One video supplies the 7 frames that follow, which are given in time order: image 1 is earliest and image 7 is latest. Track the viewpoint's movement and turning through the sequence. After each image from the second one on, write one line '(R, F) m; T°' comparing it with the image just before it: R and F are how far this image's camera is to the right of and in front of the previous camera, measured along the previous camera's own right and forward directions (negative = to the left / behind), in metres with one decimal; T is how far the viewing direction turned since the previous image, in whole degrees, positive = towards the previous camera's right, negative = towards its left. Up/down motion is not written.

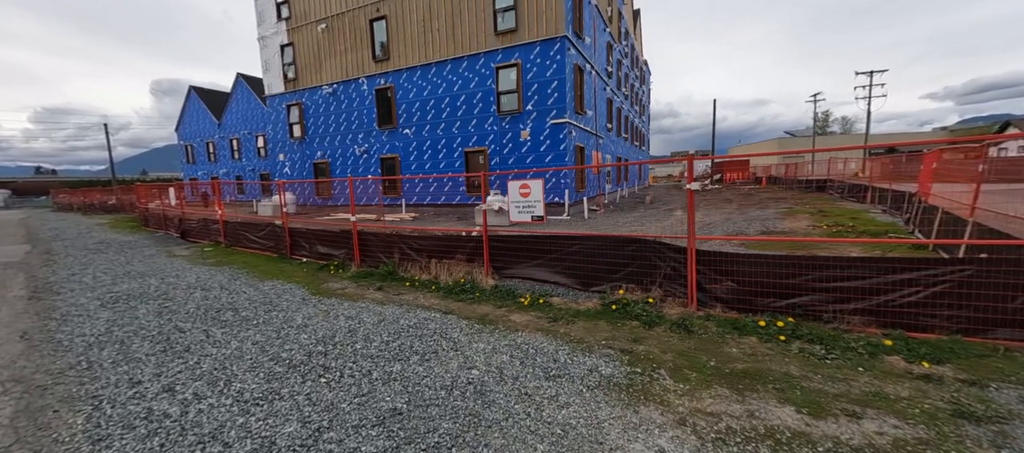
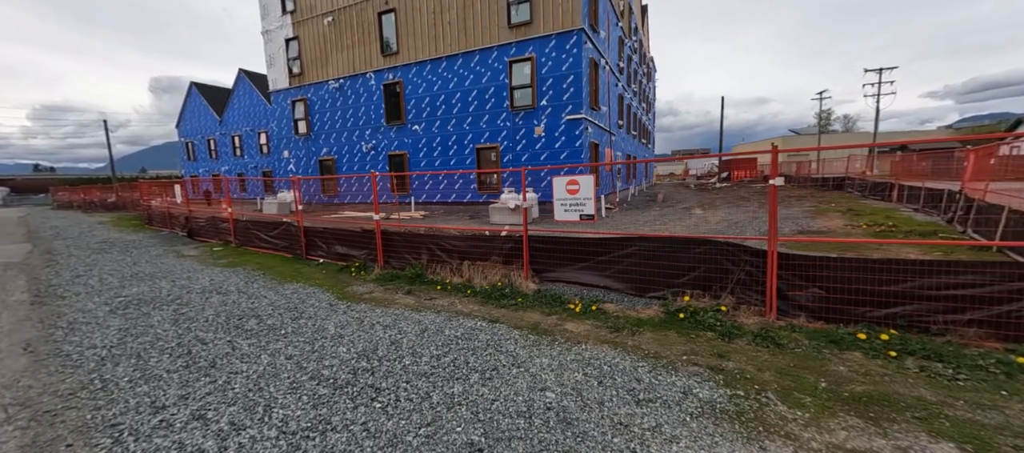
(-0.6, +0.4) m; 0°
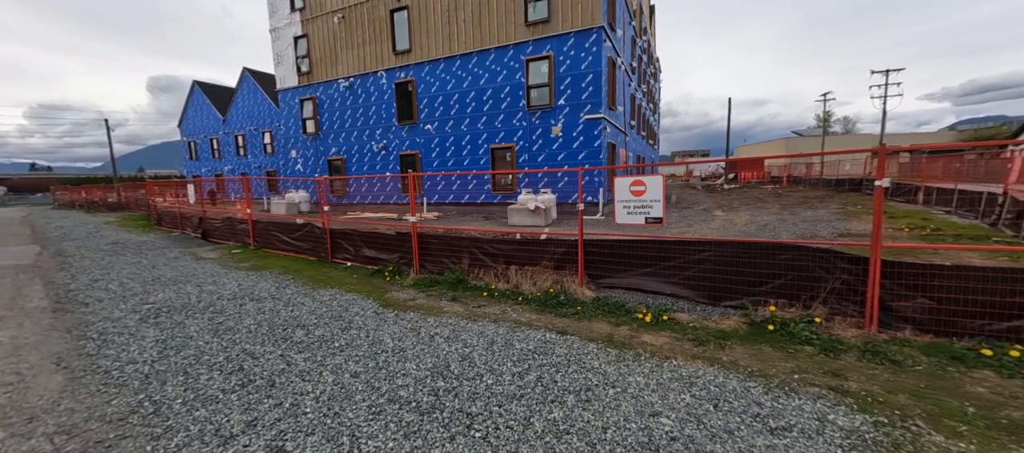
(-0.8, +0.3) m; 0°
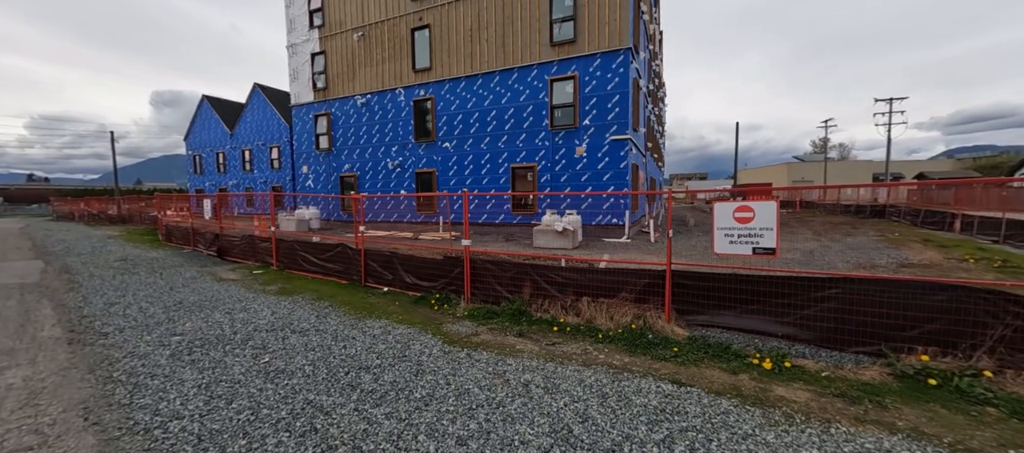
(-1.0, +0.5) m; 0°
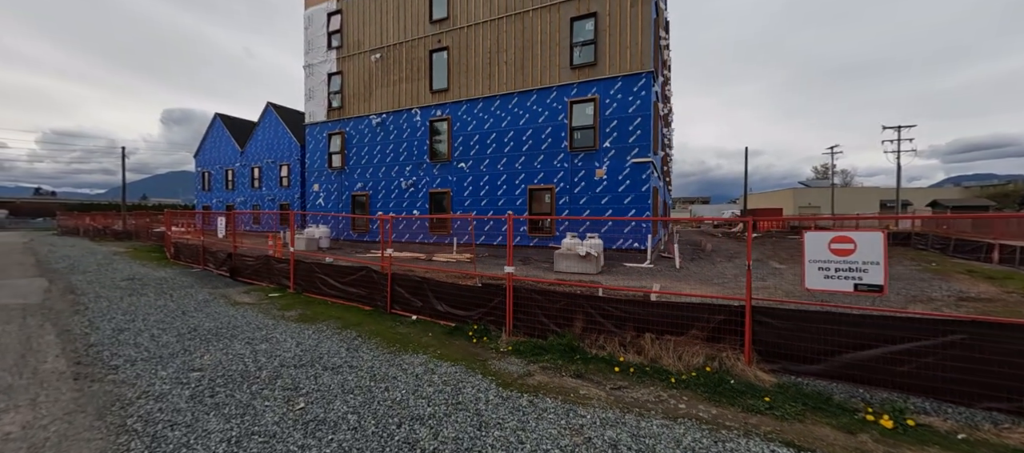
(-0.6, +0.4) m; 0°
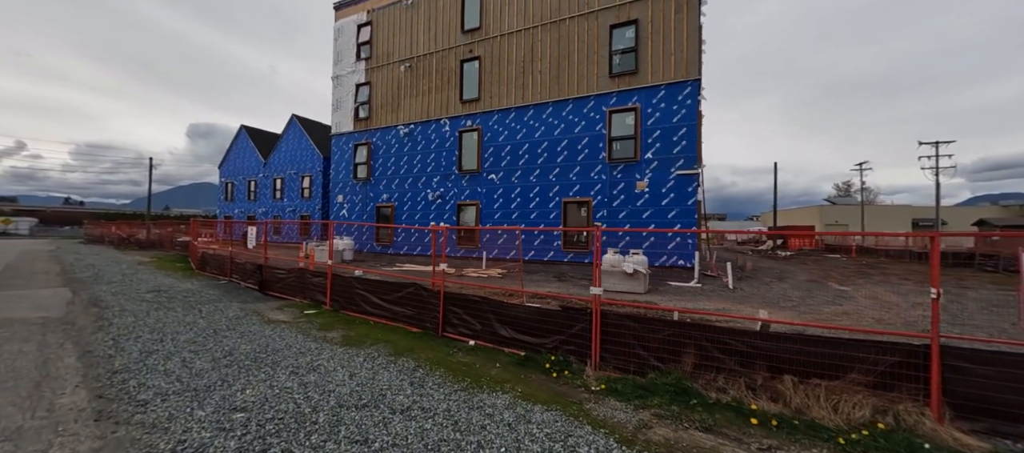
(-0.9, +0.7) m; -2°
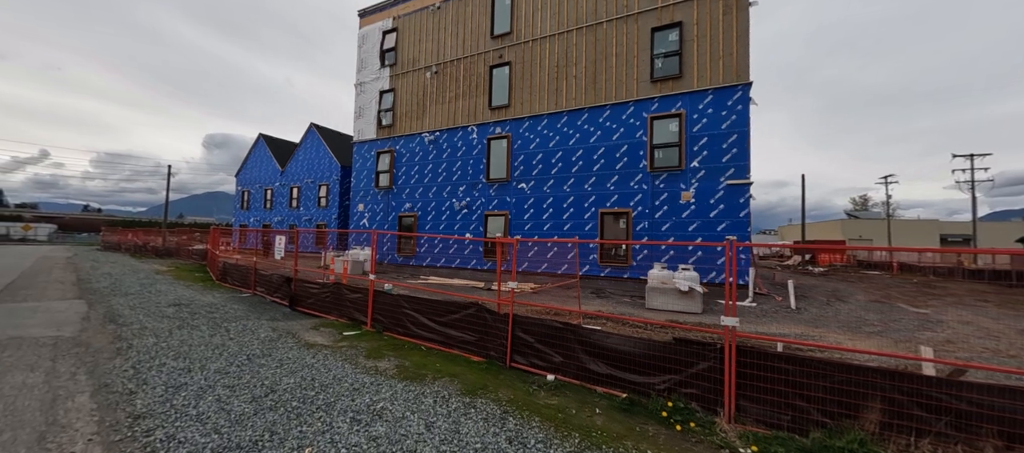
(-1.0, +0.8) m; -1°
